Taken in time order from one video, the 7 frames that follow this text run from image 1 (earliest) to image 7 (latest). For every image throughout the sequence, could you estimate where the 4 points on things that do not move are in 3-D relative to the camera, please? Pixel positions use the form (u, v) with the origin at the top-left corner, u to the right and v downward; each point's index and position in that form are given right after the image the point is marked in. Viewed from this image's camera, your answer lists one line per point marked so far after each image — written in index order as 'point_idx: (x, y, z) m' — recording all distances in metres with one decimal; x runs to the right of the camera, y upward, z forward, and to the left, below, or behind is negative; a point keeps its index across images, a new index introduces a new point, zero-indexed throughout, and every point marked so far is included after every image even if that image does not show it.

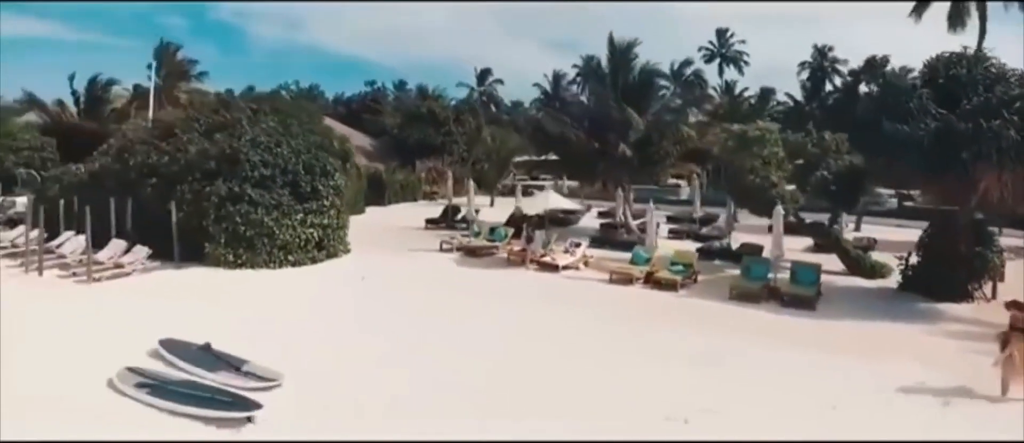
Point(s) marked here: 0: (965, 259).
0: (+4.8, -0.4, +8.1) m
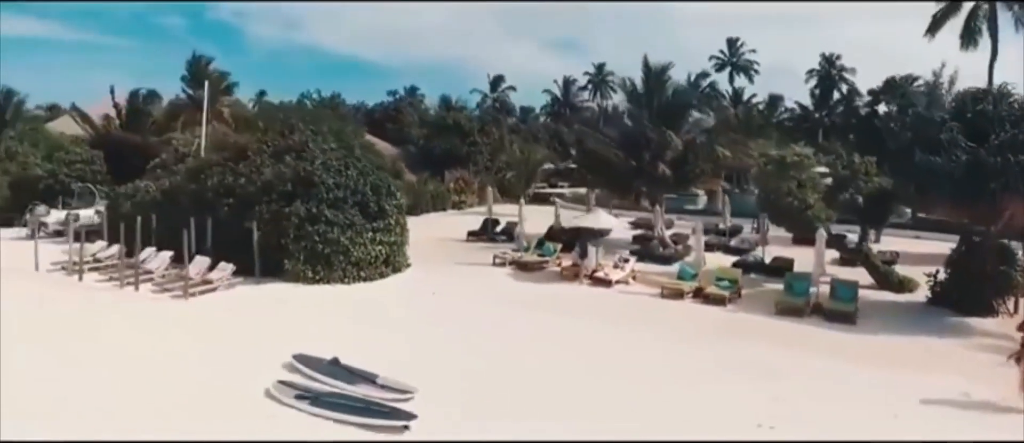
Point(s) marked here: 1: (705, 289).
0: (+5.6, -0.6, +8.9) m
1: (+2.4, -0.9, +9.8) m
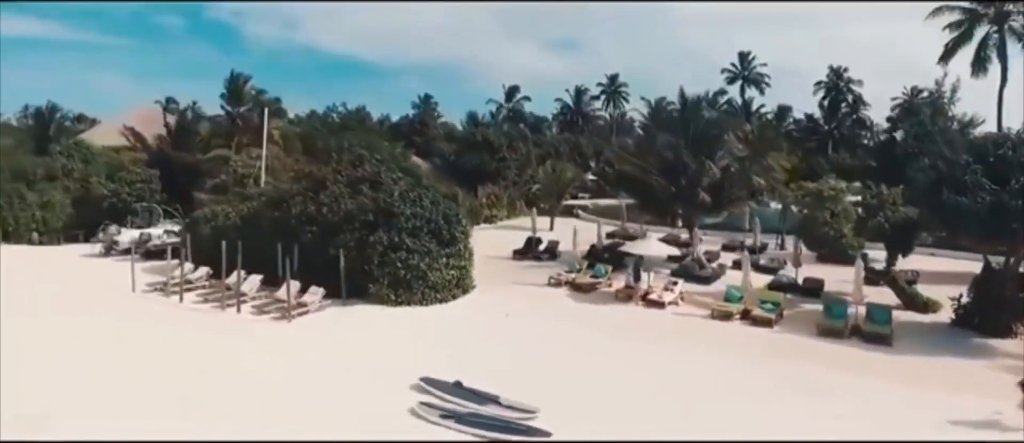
0: (+6.5, -1.0, +10.0) m
1: (+3.3, -1.3, +10.9) m
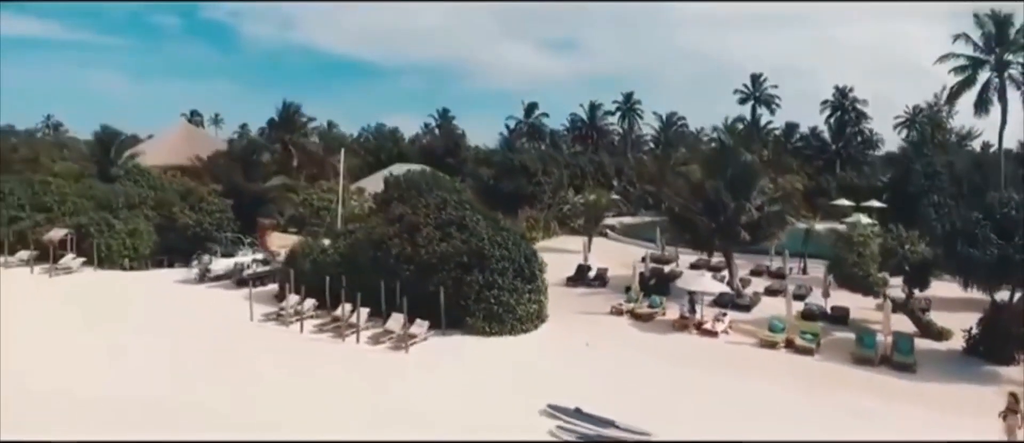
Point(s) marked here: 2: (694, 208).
0: (+7.8, -1.8, +11.9) m
1: (+4.6, -2.0, +12.8) m
2: (+4.3, +0.2, +17.6) m
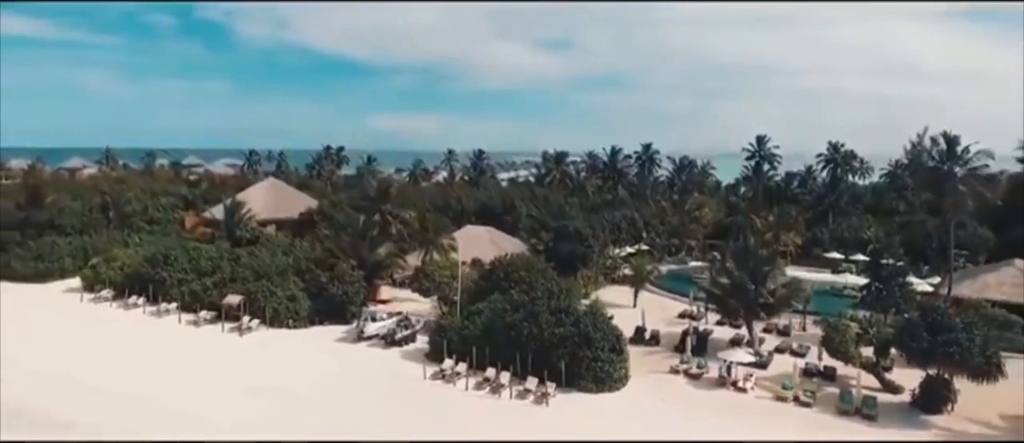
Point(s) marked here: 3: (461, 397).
0: (+10.3, -4.2, +18.5) m
1: (+7.1, -4.4, +19.4) m
2: (+6.8, -2.2, +24.1) m
3: (-1.3, -4.4, +19.7) m
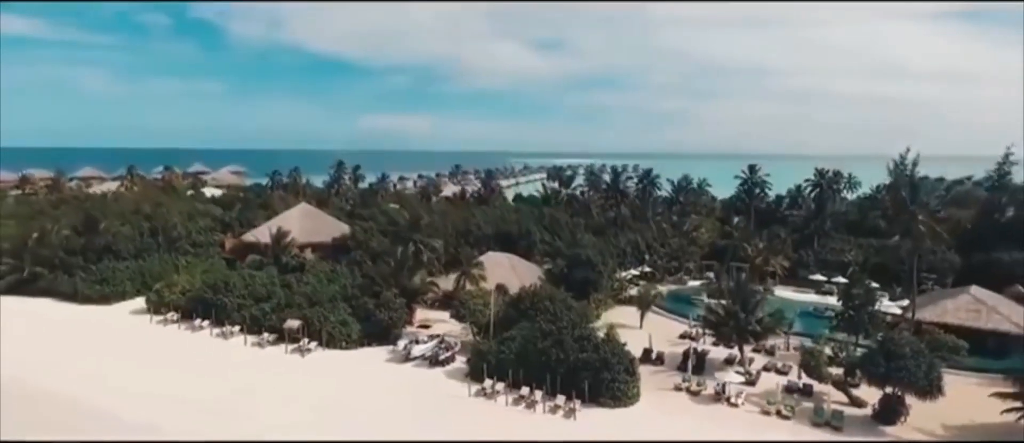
0: (+11.3, -5.5, +22.7) m
1: (+8.1, -5.8, +23.6) m
2: (+7.7, -3.6, +28.3) m
3: (-0.3, -5.8, +23.8) m
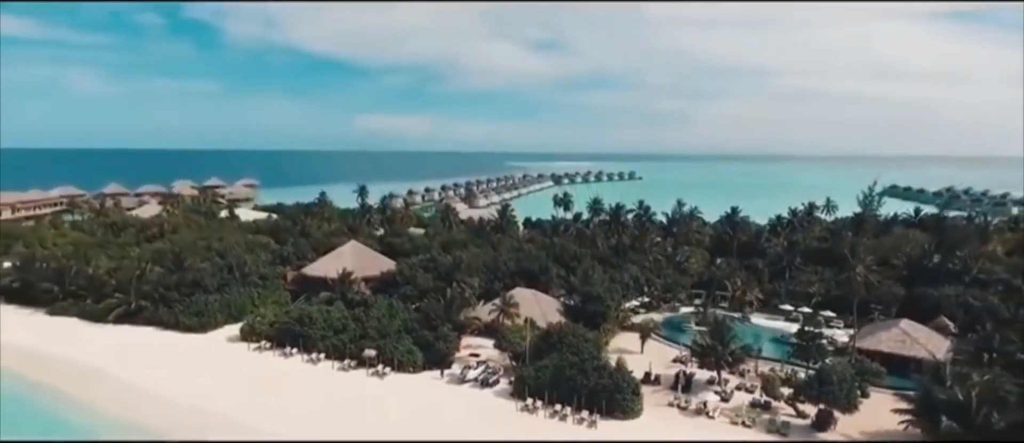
0: (+12.9, -8.1, +31.5) m
1: (+9.7, -8.4, +32.4) m
2: (+9.3, -6.2, +37.1) m
3: (+1.3, -8.5, +32.6) m
